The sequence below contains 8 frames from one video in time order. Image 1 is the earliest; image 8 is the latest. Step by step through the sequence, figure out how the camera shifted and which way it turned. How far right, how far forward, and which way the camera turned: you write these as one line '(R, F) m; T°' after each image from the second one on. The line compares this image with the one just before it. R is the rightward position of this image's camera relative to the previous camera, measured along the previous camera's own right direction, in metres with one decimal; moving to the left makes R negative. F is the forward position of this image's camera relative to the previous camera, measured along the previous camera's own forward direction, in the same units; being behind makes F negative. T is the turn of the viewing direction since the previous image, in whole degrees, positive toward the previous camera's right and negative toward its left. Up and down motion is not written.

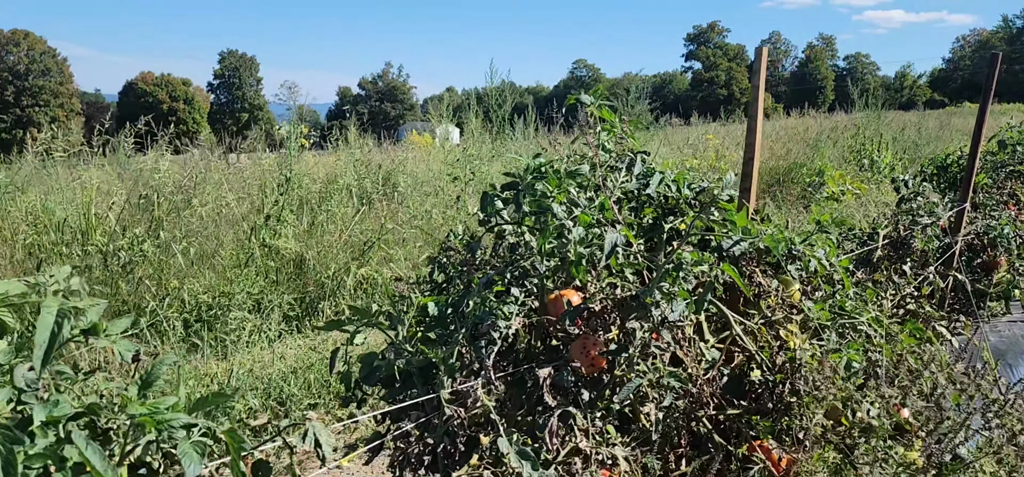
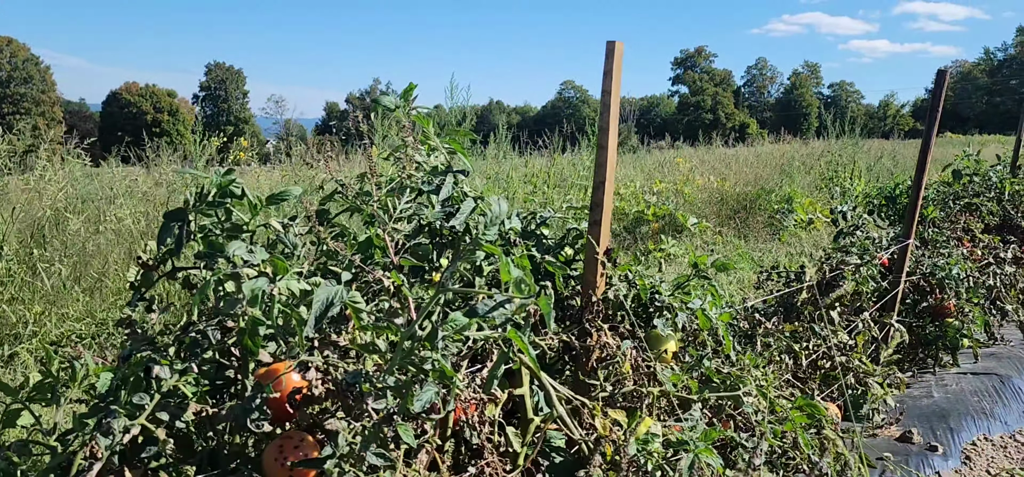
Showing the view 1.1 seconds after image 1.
(+0.4, +0.4) m; +1°
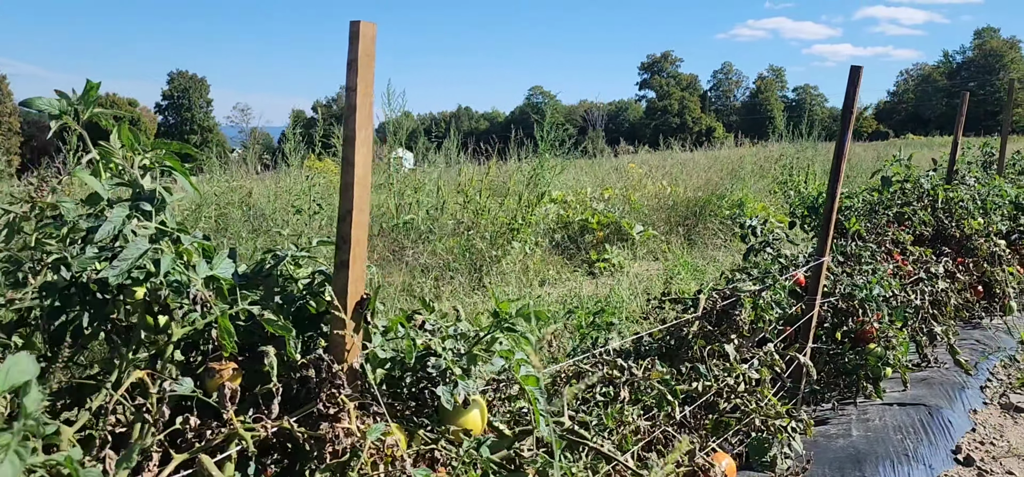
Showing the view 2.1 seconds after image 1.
(+0.3, +0.3) m; +2°
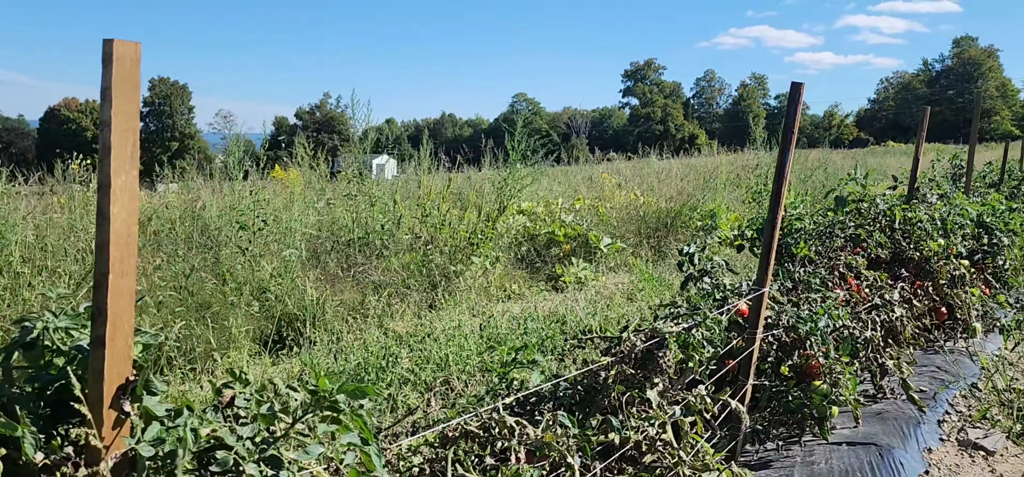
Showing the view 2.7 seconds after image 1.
(+0.2, +0.2) m; +1°
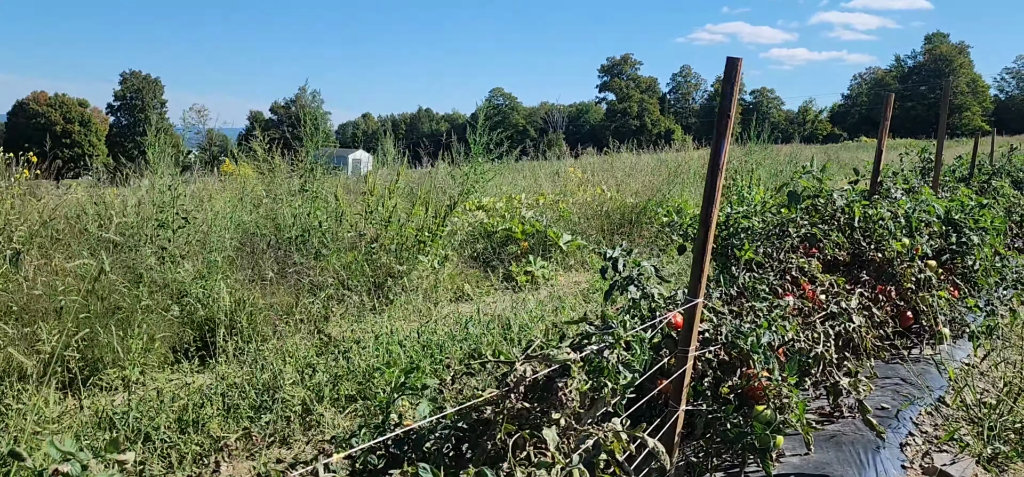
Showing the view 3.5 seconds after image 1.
(+0.2, +0.4) m; +2°
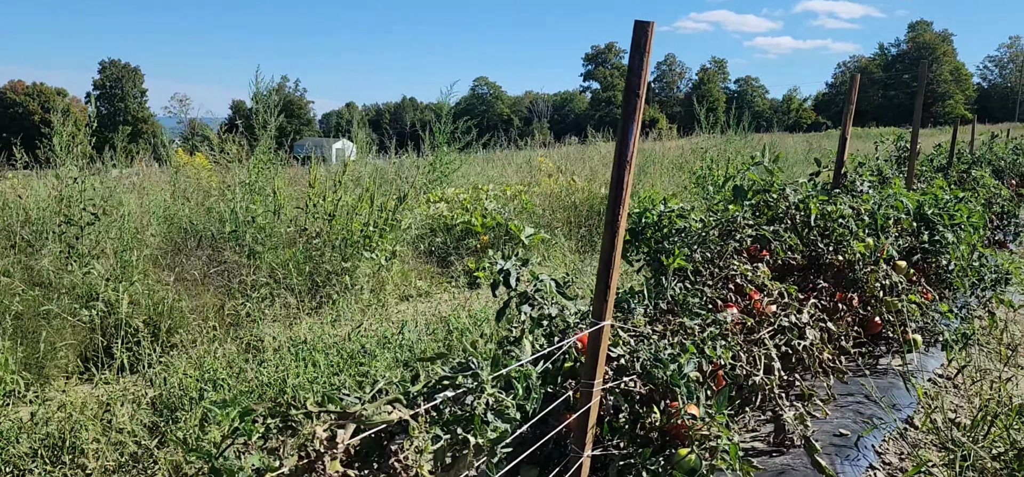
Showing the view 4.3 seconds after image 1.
(+0.3, +0.4) m; +1°
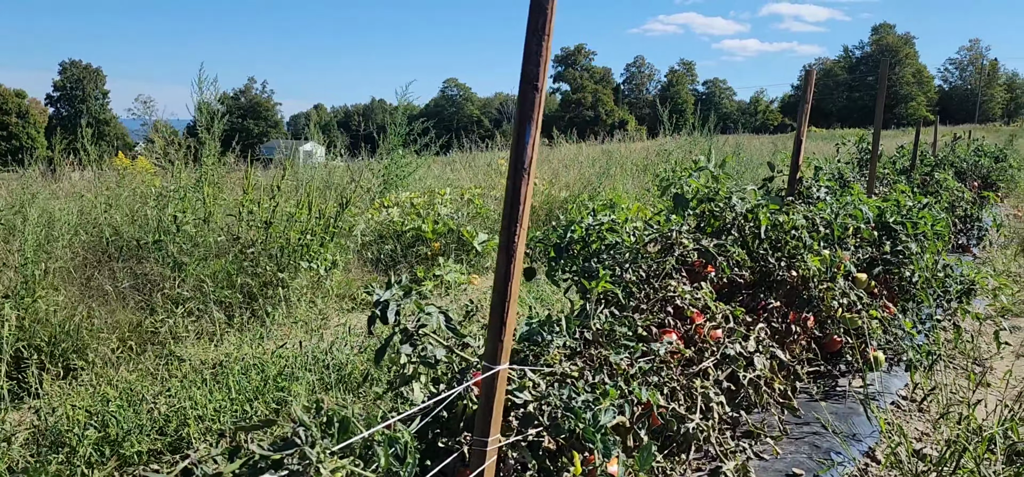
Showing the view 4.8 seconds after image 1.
(+0.2, +0.3) m; +2°
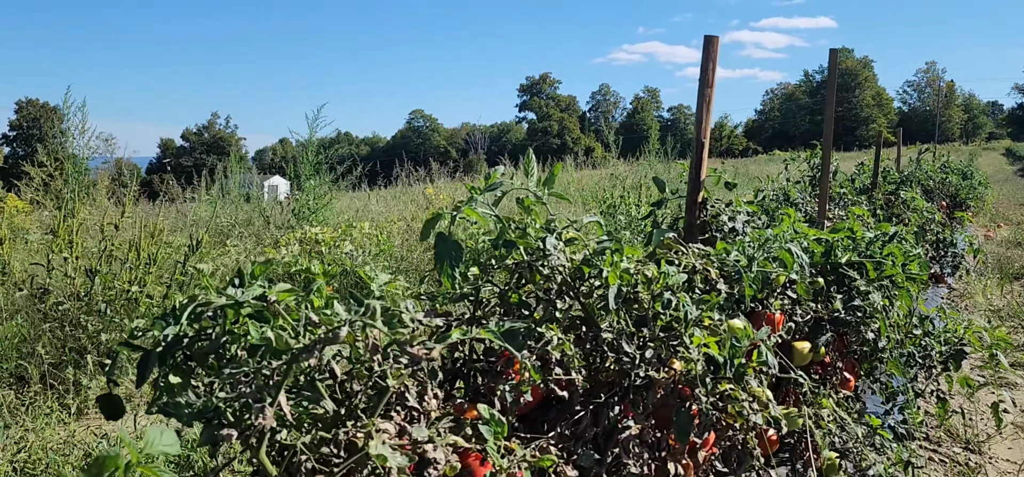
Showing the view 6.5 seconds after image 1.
(+0.5, +1.0) m; +2°
